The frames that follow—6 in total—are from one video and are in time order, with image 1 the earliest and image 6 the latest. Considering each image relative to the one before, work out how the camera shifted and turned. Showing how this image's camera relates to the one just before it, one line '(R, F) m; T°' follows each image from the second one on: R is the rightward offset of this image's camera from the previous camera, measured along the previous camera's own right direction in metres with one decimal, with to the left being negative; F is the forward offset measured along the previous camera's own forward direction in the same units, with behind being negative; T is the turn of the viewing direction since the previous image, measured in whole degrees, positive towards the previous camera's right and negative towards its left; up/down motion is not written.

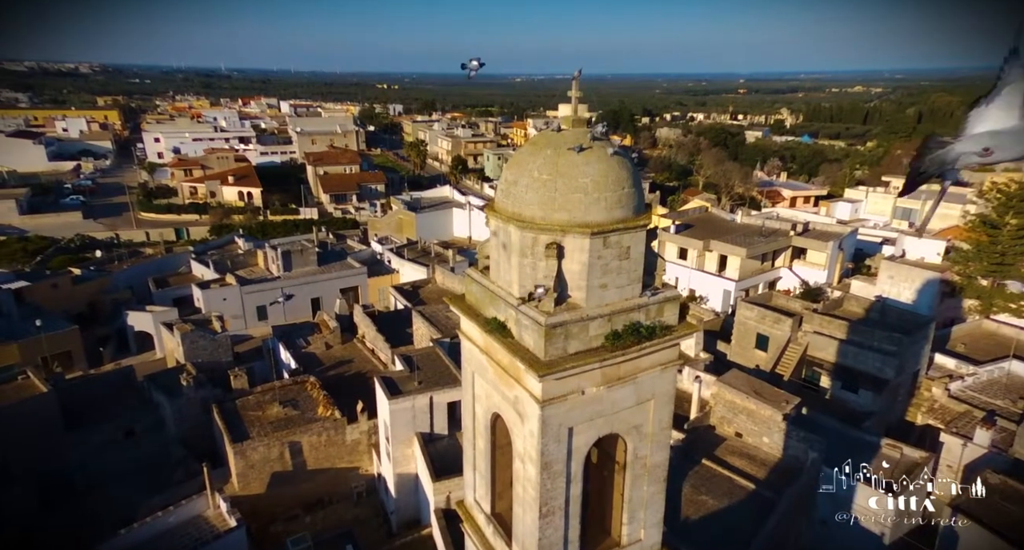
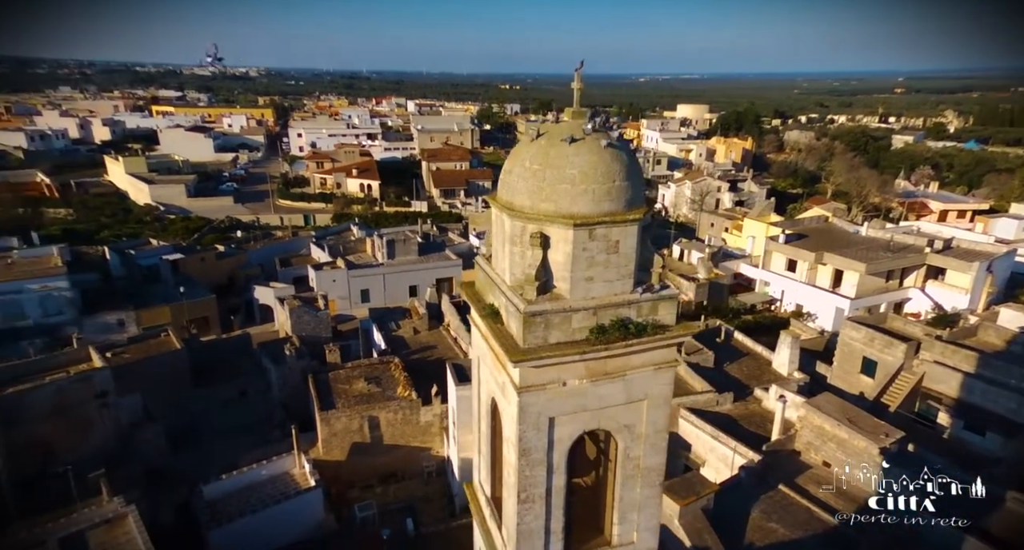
(+1.6, 0.0) m; -13°
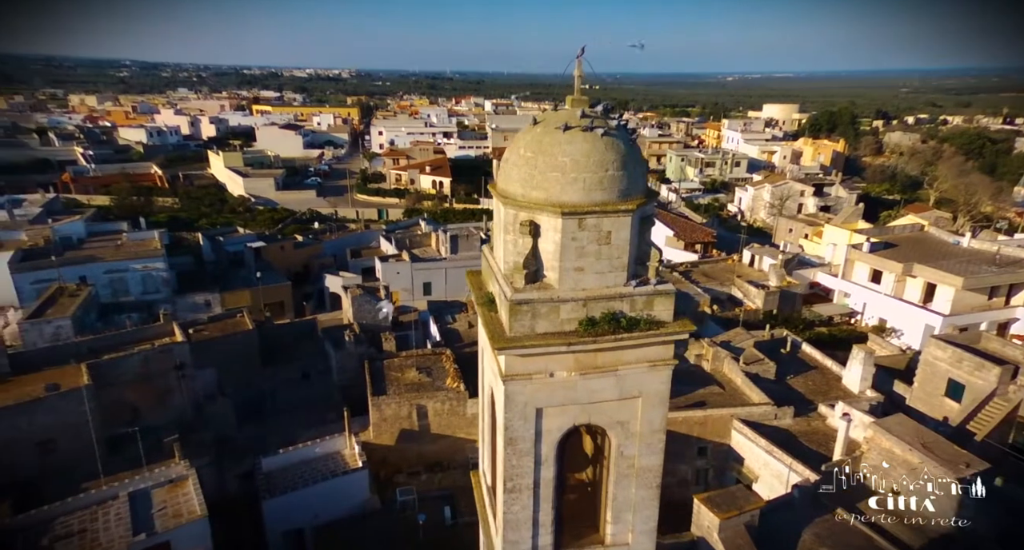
(+1.1, +0.1) m; -8°
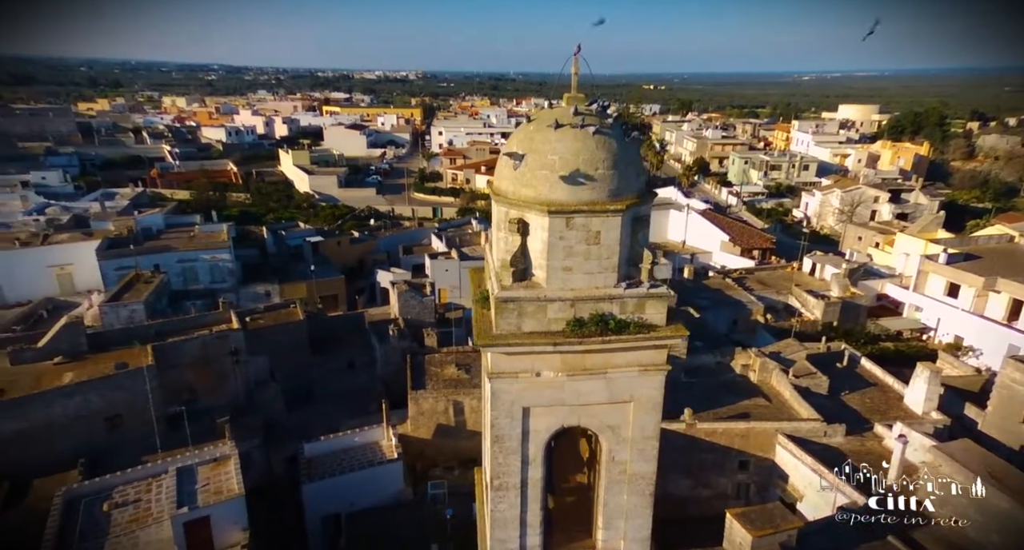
(+0.9, +0.1) m; -7°
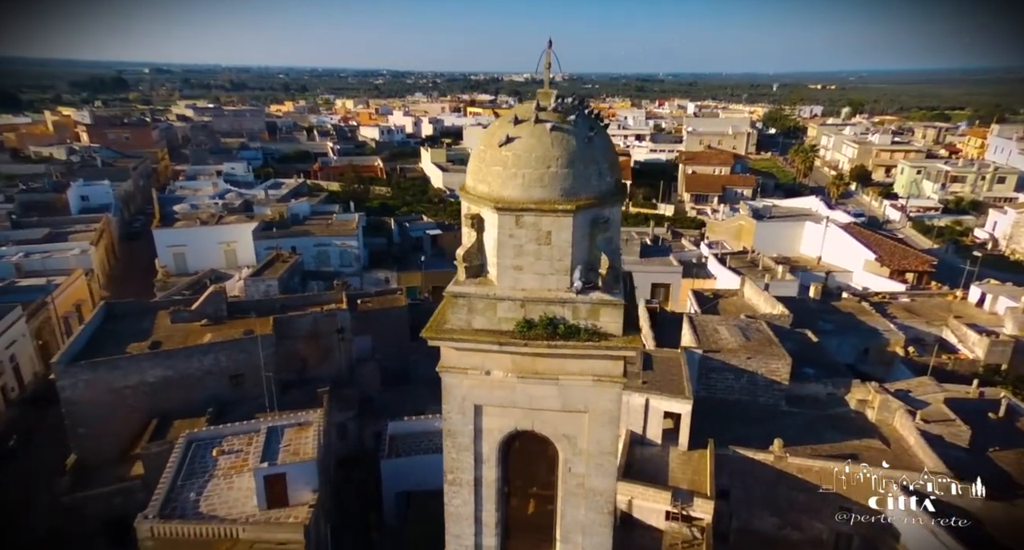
(+2.2, +0.4) m; -15°
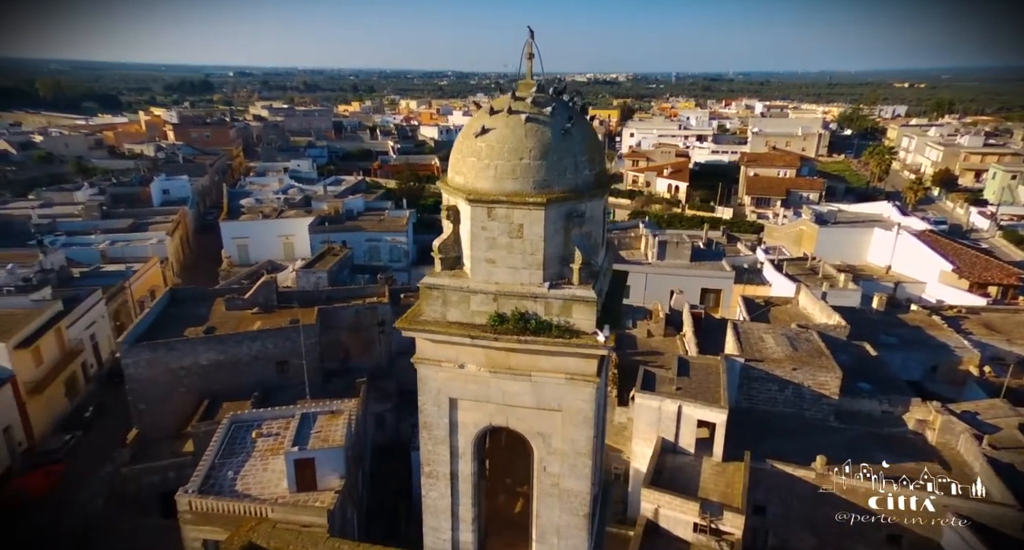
(+1.0, +0.2) m; -6°
